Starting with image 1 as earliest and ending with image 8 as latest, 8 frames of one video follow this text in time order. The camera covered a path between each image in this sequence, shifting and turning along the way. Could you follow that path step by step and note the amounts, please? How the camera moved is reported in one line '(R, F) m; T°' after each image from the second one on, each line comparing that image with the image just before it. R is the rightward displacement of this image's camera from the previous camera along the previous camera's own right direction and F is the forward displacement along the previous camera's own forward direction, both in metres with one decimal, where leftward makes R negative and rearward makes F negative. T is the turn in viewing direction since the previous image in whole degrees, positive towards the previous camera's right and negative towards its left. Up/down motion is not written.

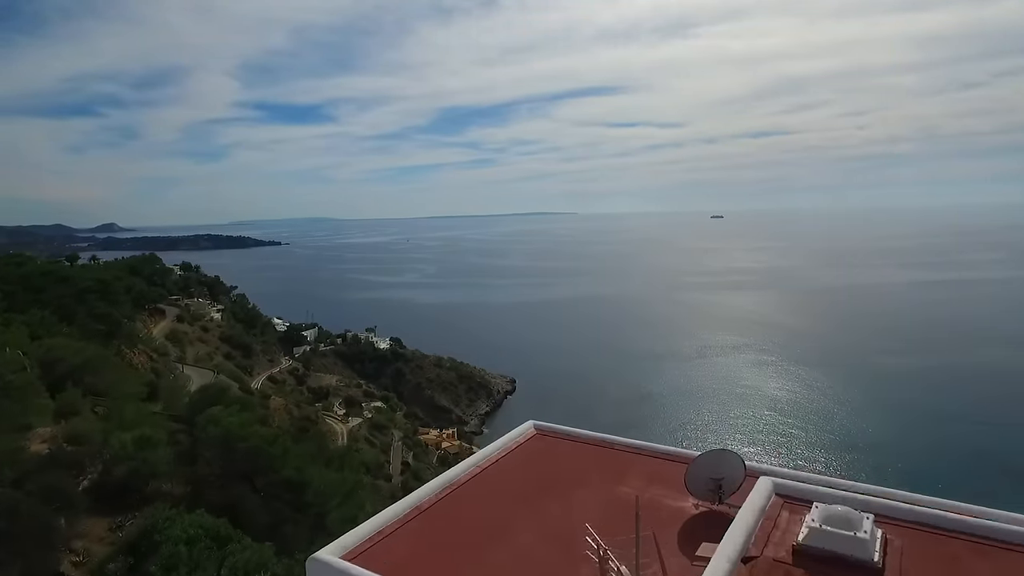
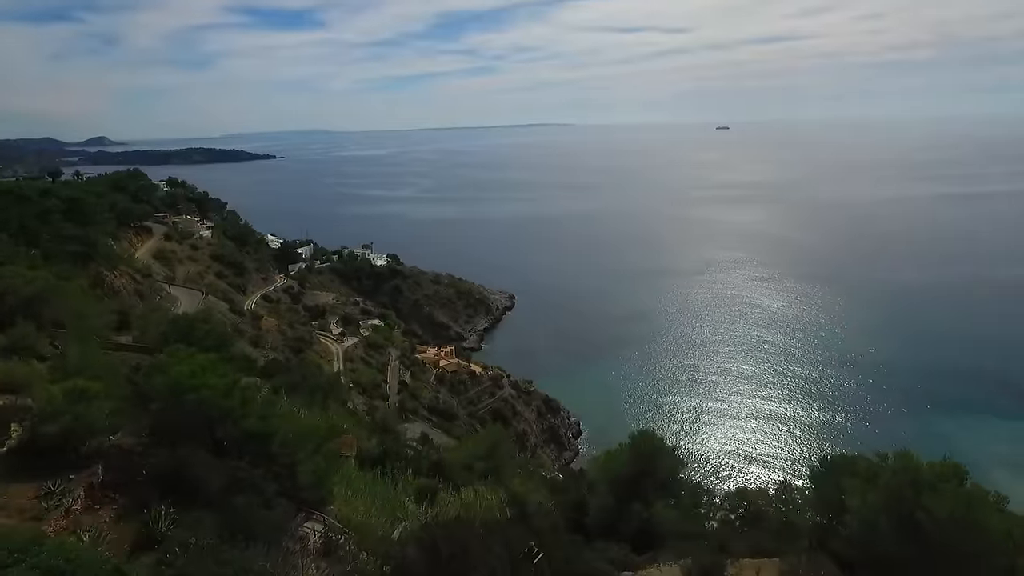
(+0.1, +1.1) m; 0°
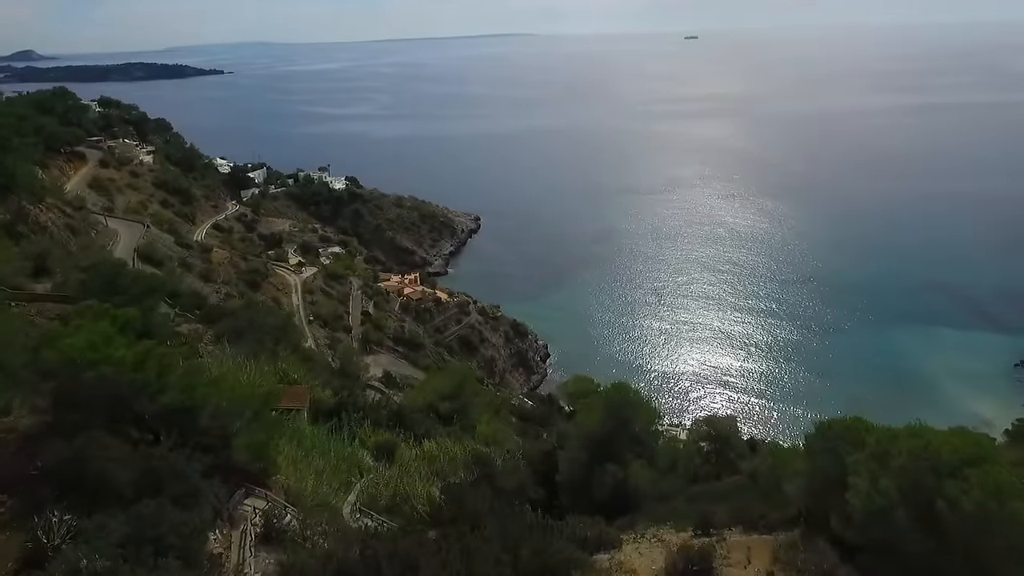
(+0.1, +1.0) m; +3°
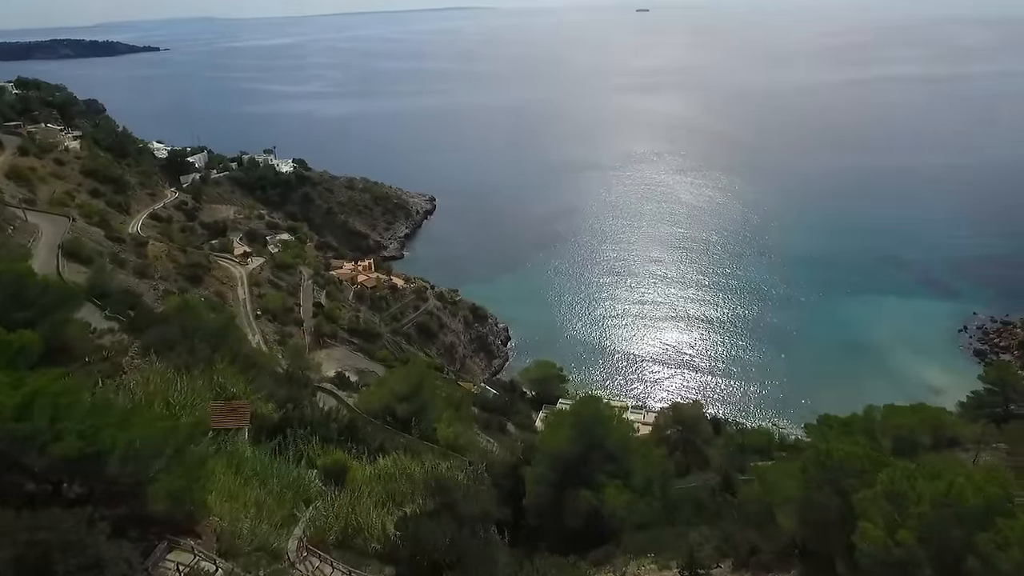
(0.0, +0.8) m; +4°
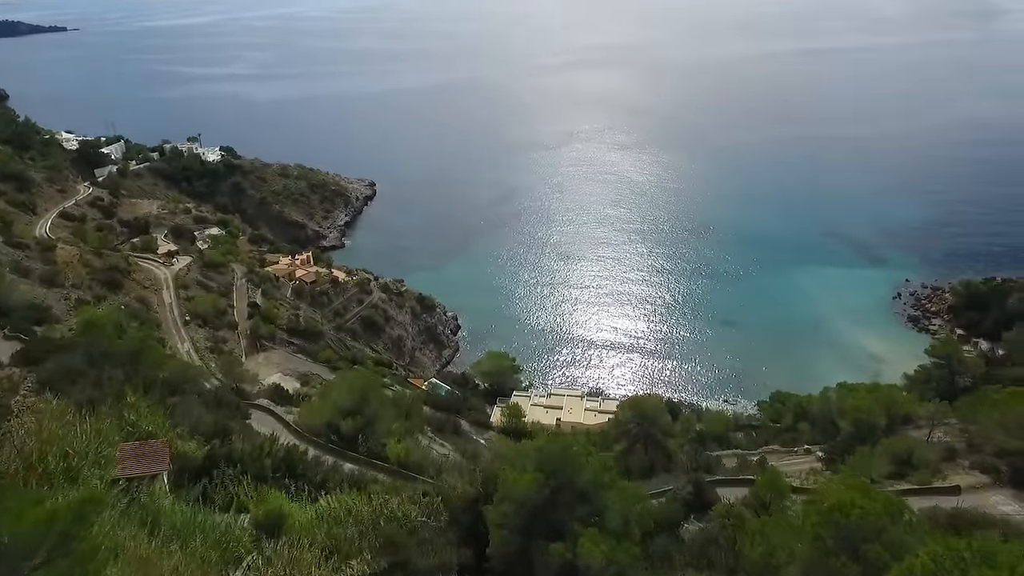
(0.0, +0.9) m; +5°
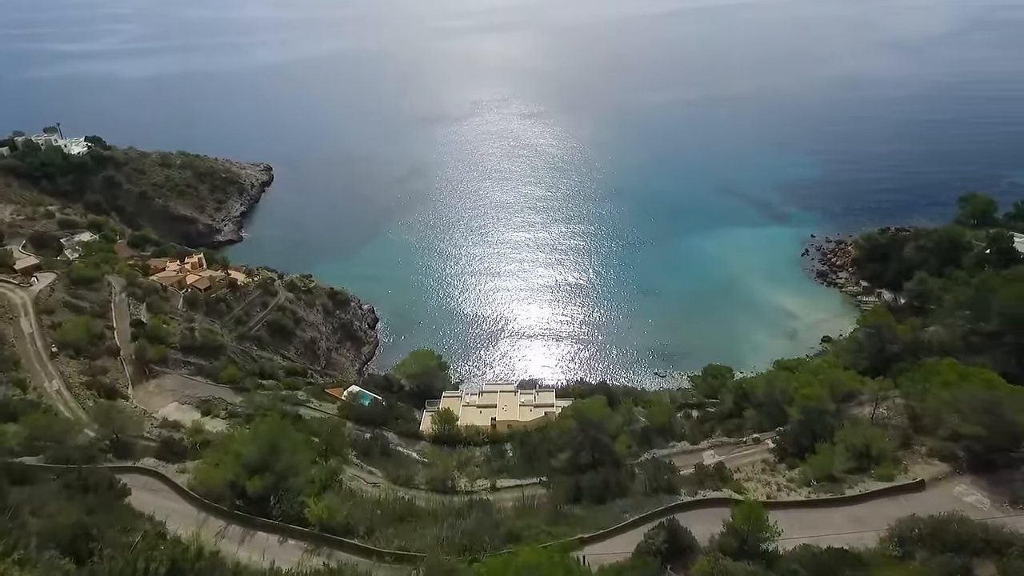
(-0.1, +1.6) m; +8°
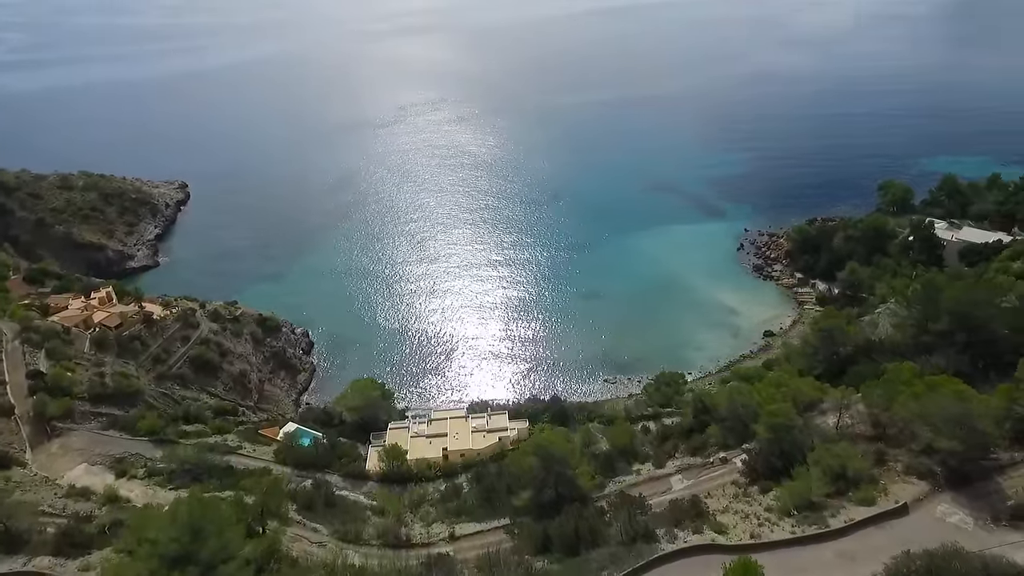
(-0.2, +1.1) m; +6°
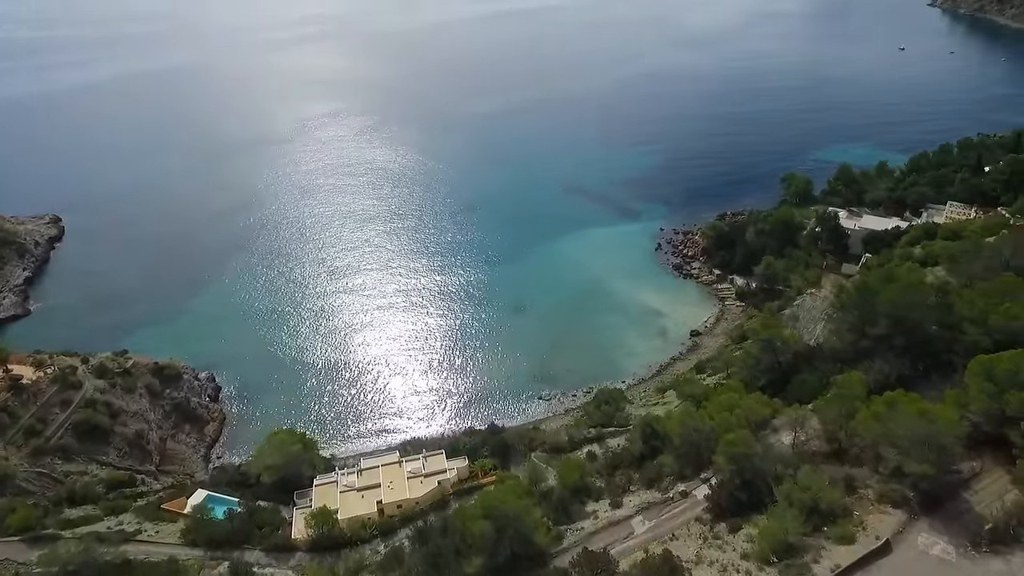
(-0.2, +1.3) m; +8°
